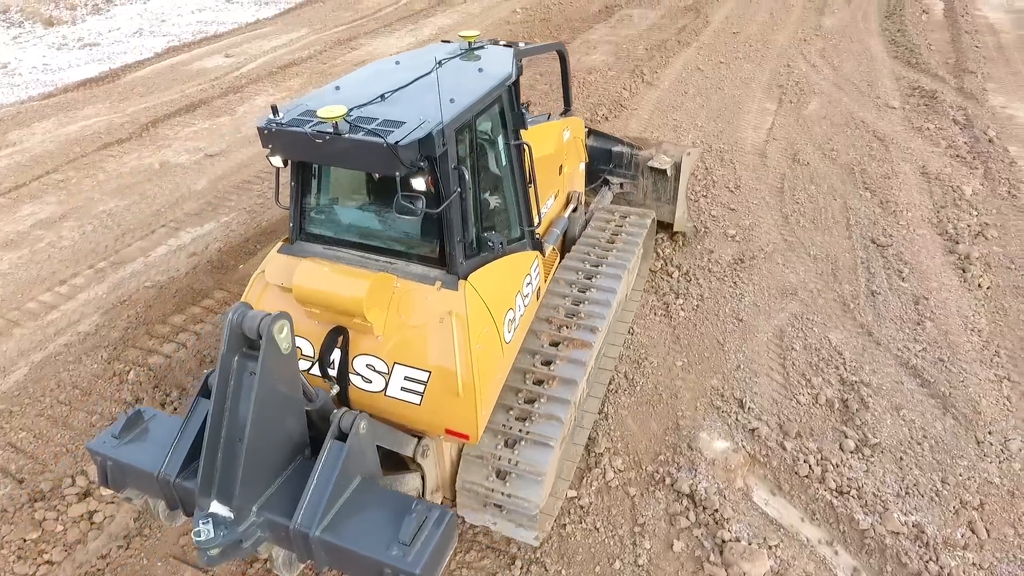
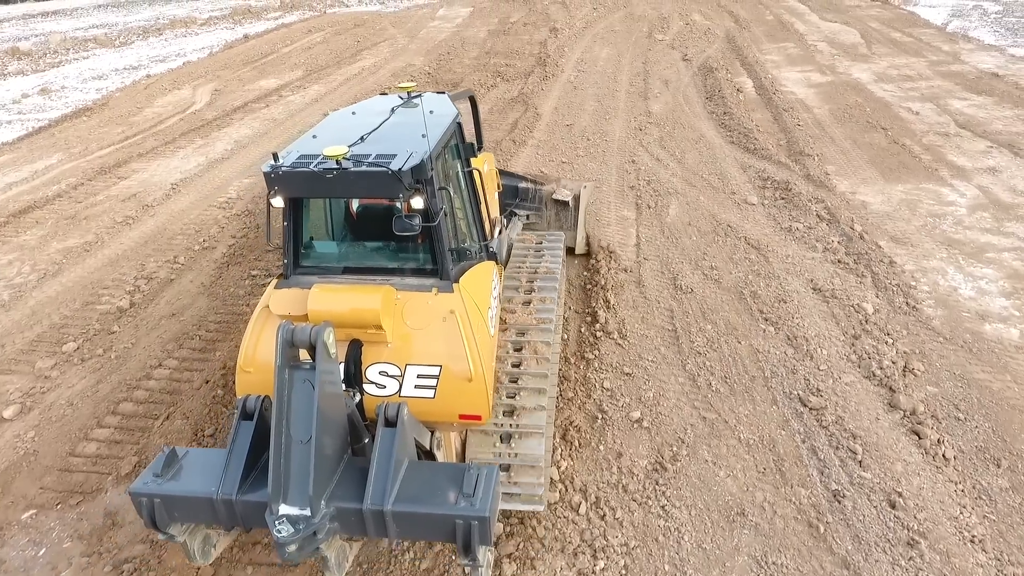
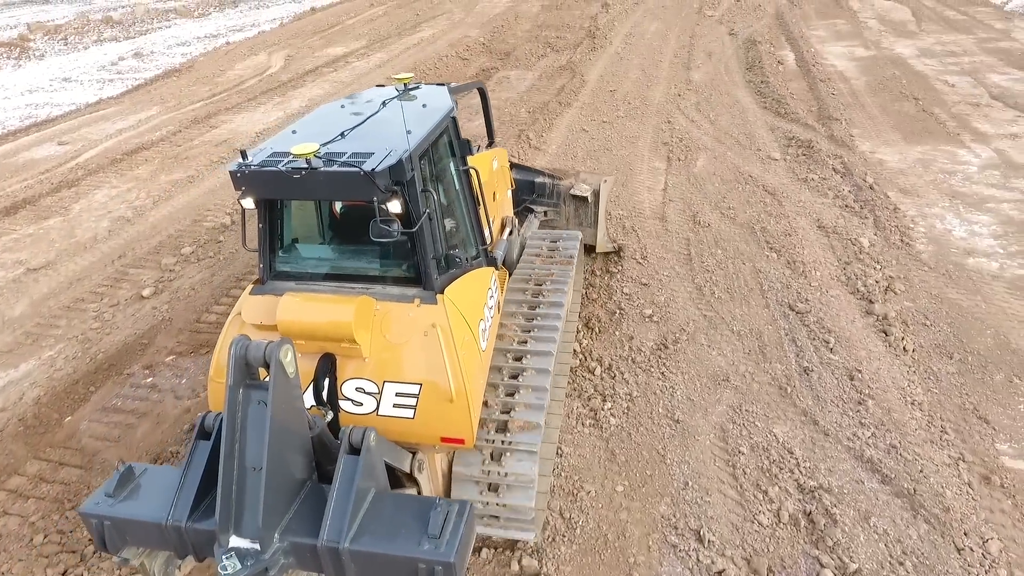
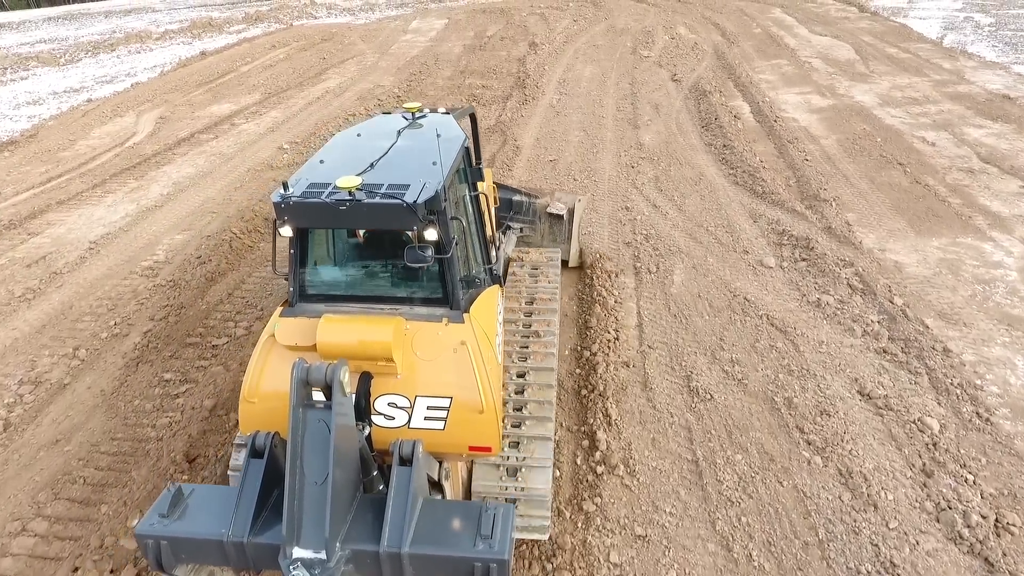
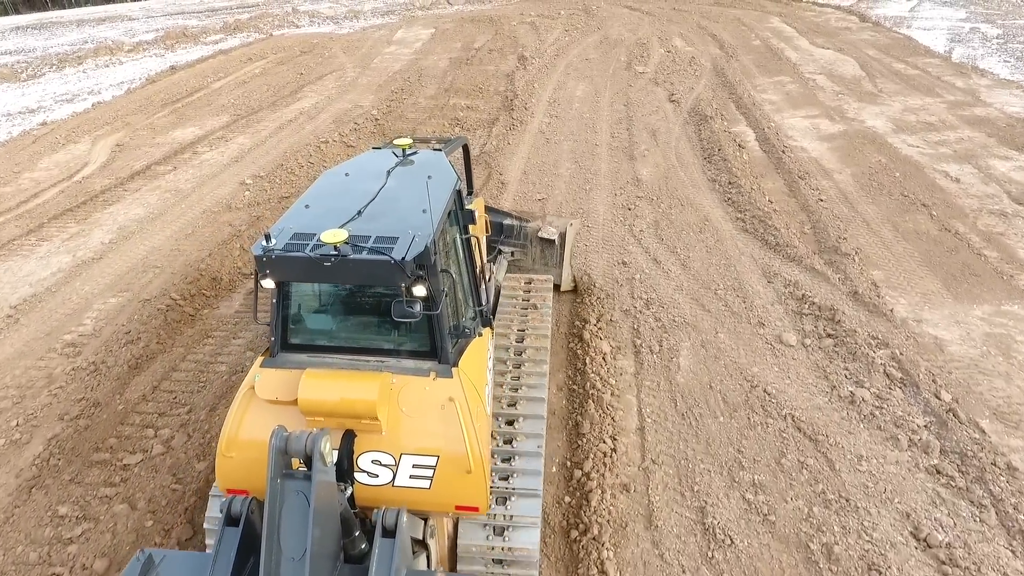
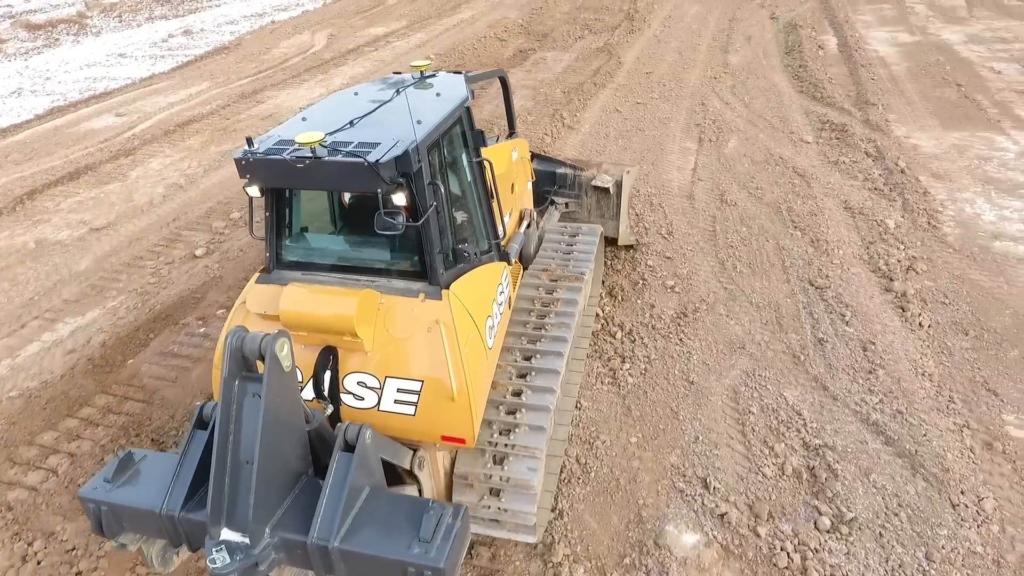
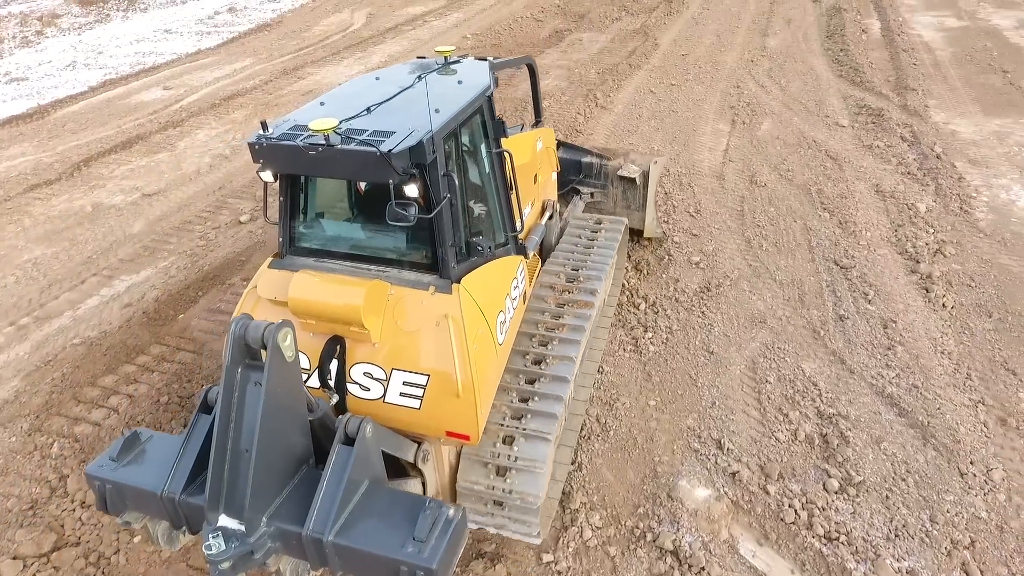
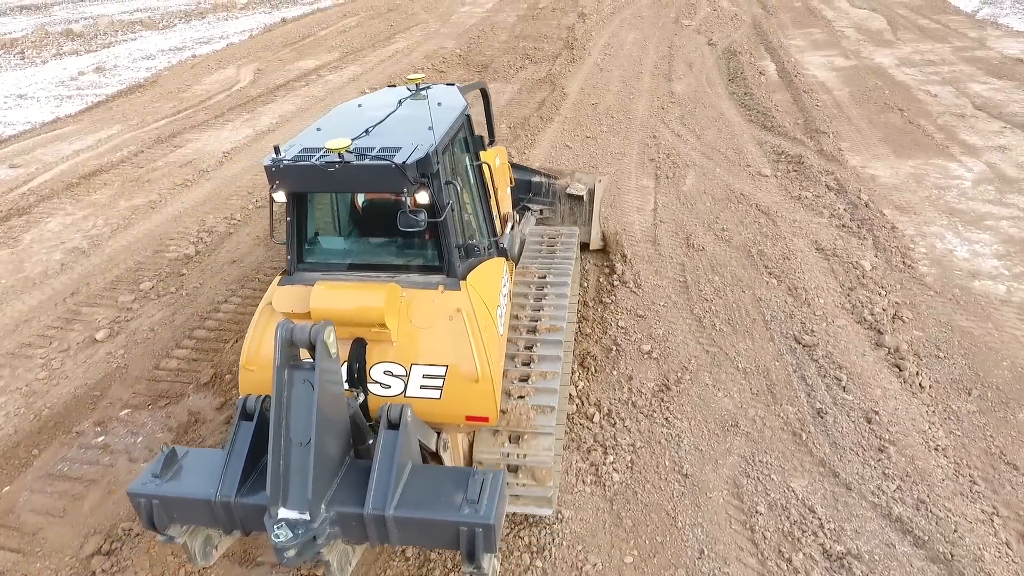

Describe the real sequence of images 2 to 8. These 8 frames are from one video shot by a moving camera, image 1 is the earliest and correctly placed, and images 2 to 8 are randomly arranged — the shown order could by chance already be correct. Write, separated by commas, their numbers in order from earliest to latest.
7, 6, 3, 8, 2, 4, 5
